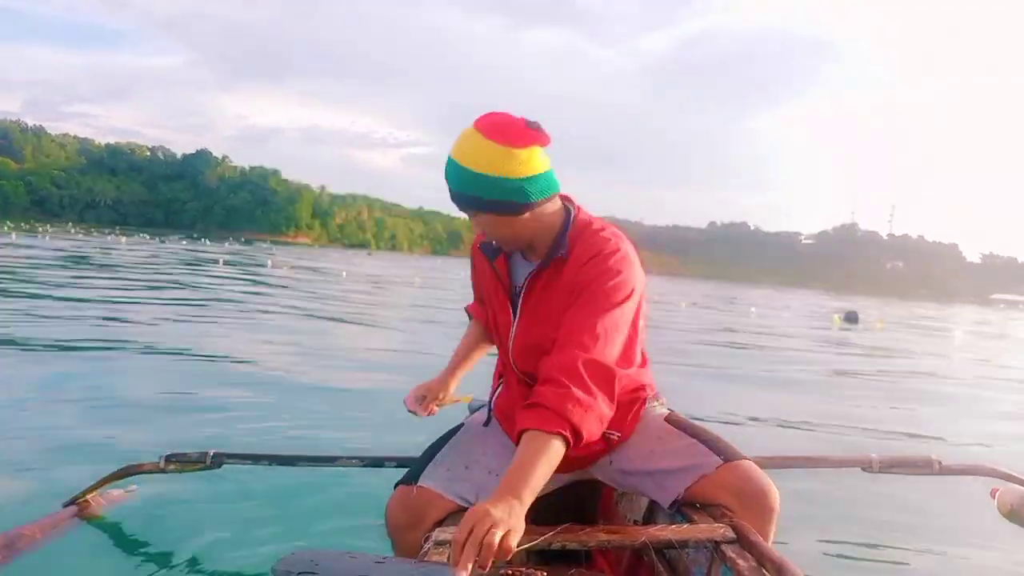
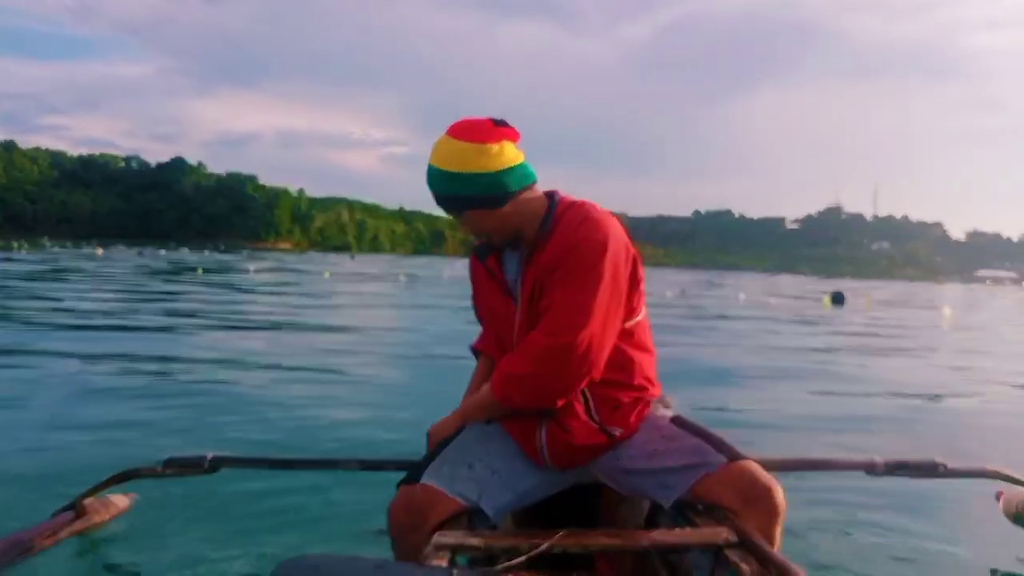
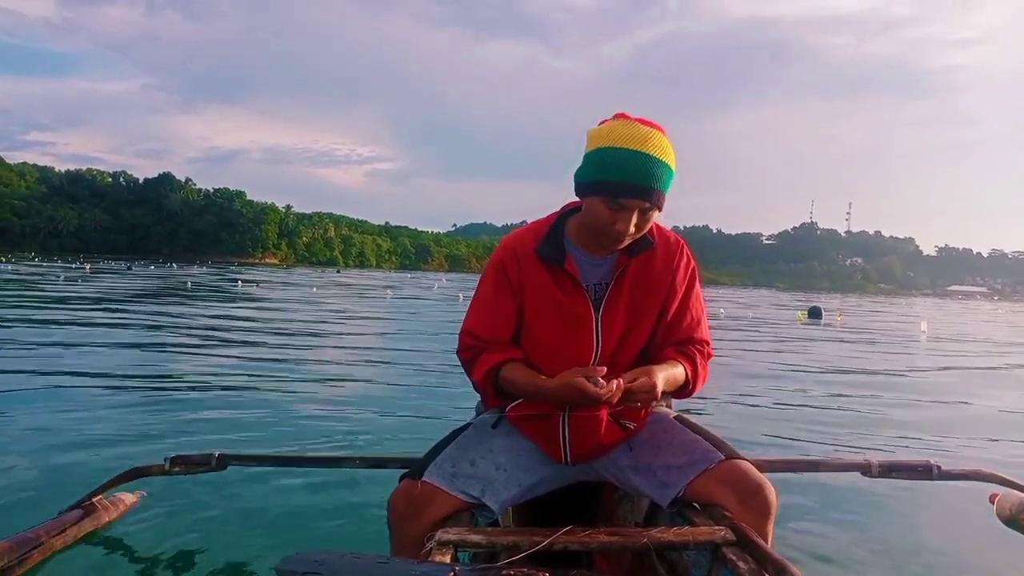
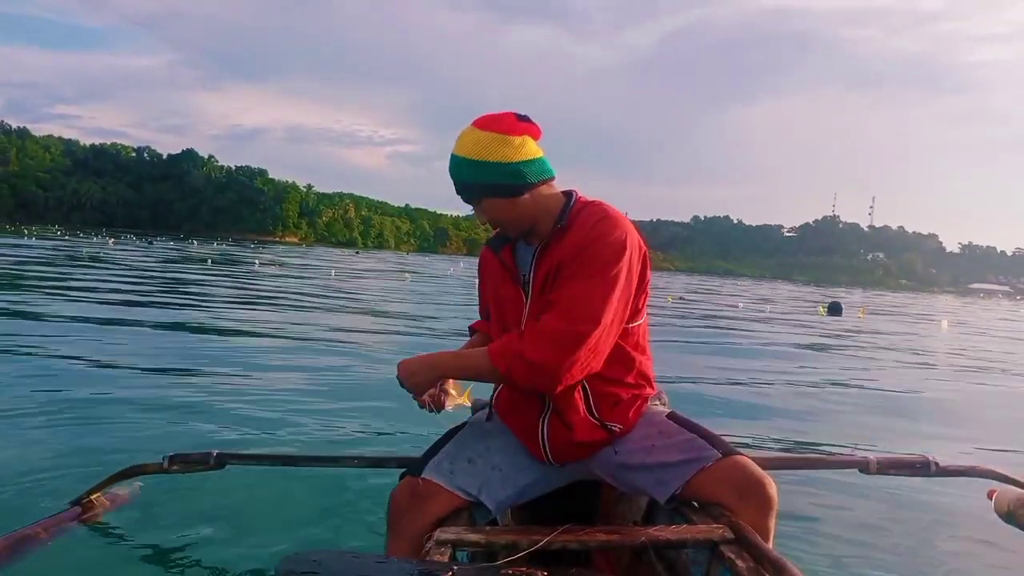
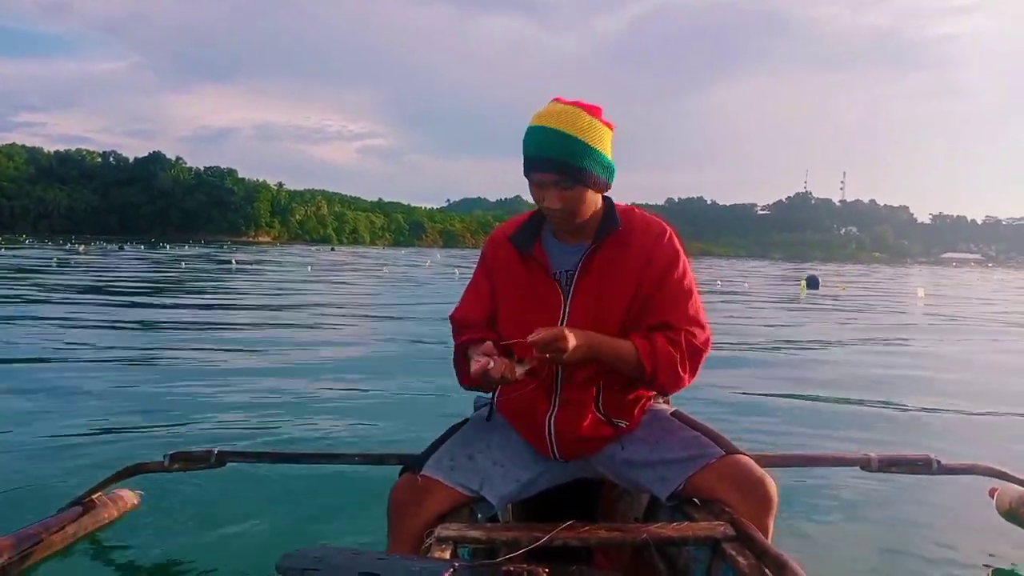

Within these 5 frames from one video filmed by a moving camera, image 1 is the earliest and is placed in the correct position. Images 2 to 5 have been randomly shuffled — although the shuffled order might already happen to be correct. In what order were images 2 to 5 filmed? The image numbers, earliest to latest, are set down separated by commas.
2, 4, 5, 3
